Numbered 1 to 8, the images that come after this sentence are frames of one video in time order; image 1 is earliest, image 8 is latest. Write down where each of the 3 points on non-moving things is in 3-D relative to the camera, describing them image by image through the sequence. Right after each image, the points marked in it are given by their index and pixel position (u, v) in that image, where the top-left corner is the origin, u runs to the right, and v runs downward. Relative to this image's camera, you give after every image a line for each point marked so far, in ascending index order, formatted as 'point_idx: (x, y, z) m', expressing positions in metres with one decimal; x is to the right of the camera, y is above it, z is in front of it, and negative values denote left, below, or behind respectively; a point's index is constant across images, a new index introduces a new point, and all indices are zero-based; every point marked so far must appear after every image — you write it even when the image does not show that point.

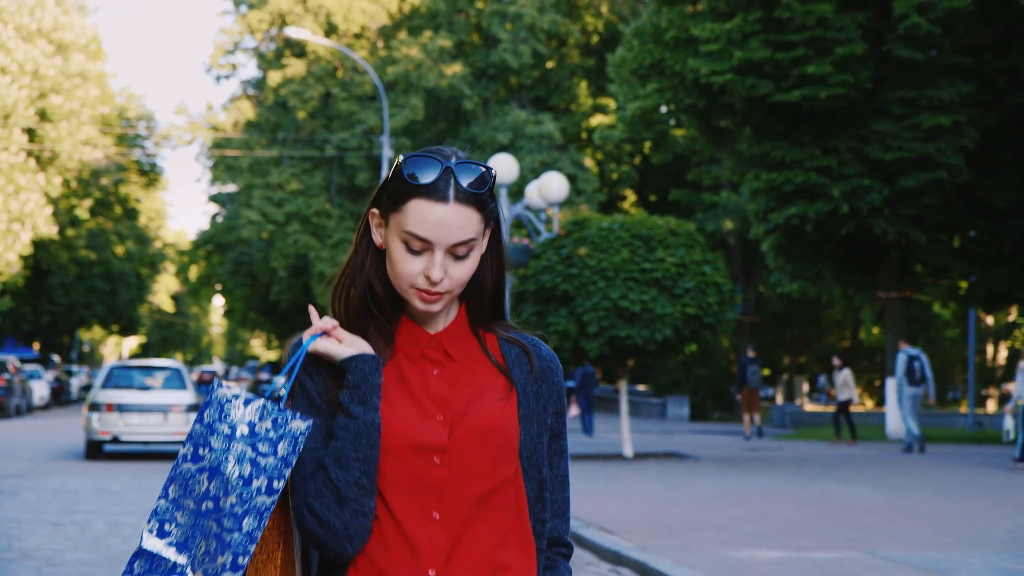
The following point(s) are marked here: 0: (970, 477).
0: (+5.2, -2.1, +15.3) m
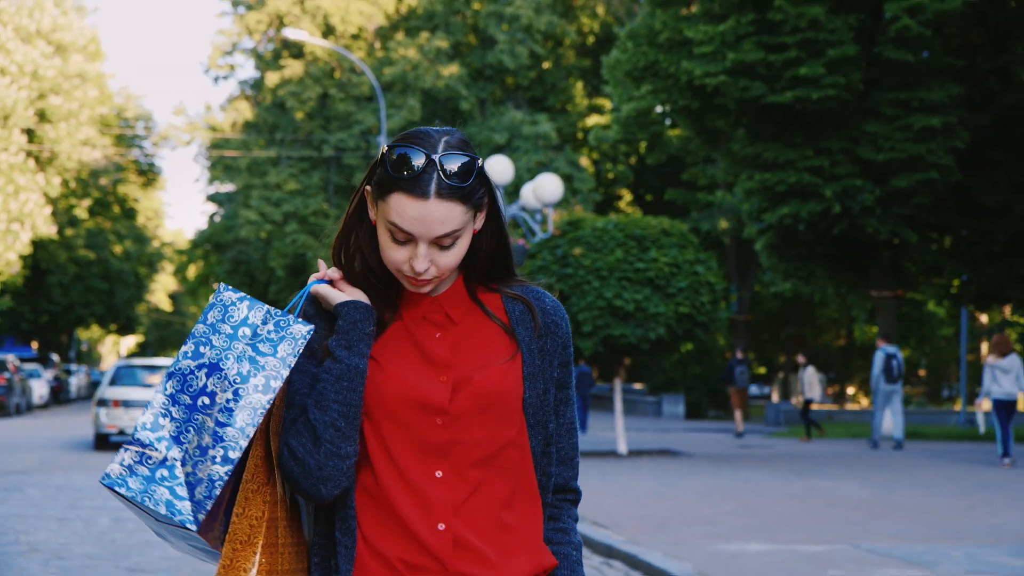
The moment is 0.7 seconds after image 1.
0: (+5.1, -2.1, +15.6) m
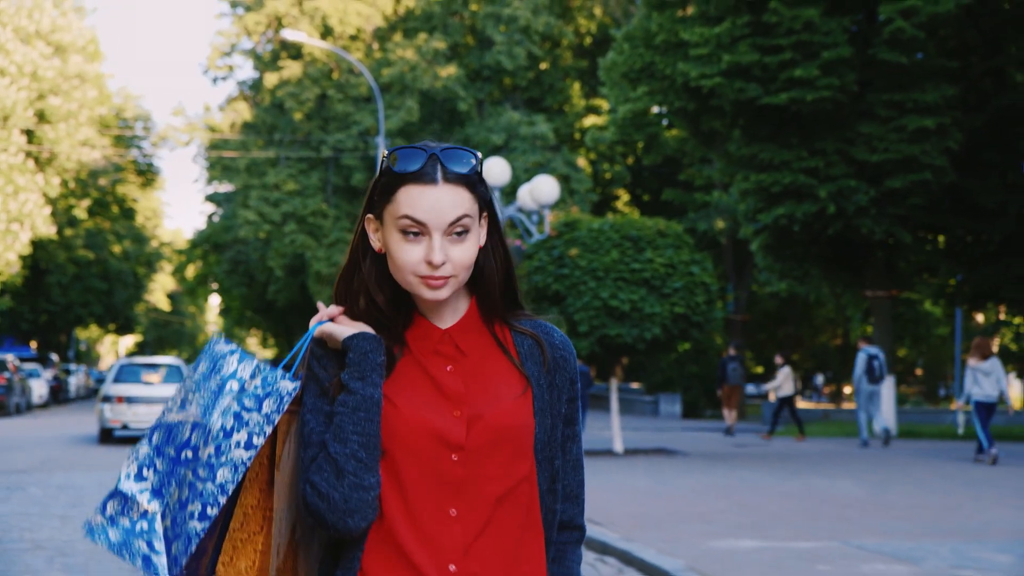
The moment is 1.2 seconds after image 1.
0: (+5.1, -2.1, +15.7) m
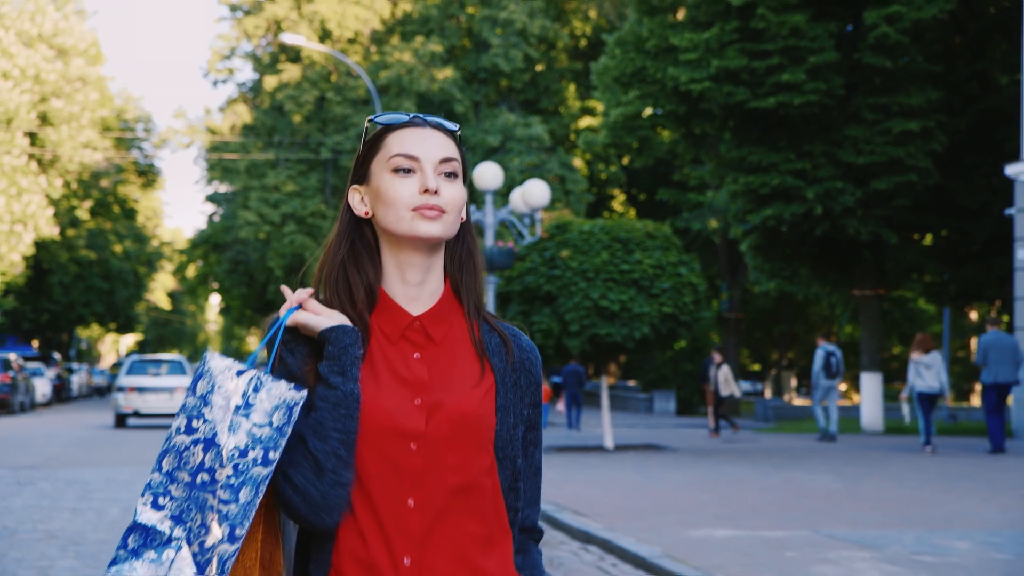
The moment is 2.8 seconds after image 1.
0: (+5.0, -2.1, +16.3) m
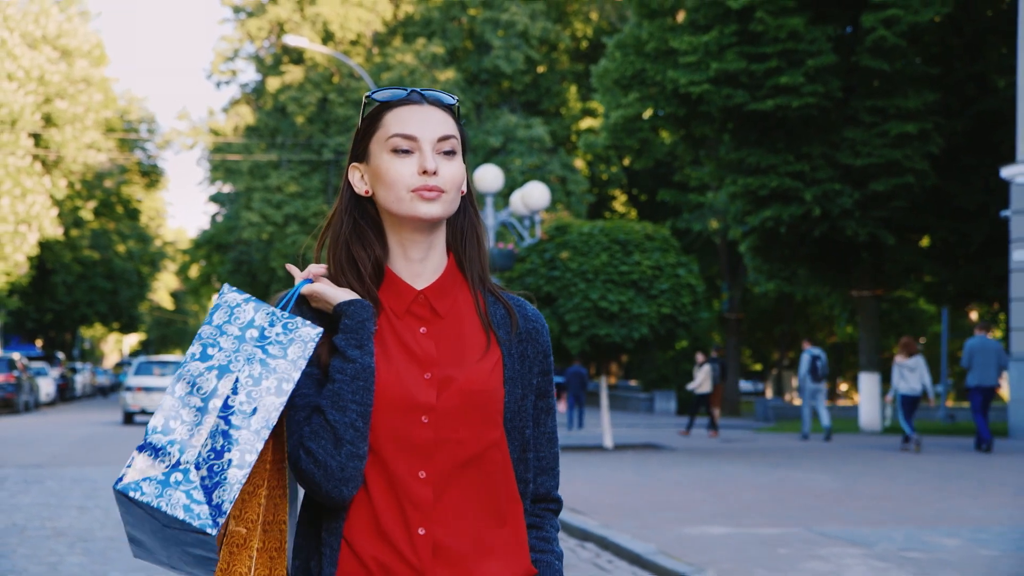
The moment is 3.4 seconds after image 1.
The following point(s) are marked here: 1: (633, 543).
0: (+5.0, -2.1, +16.5) m
1: (+0.9, -1.9, +10.1) m
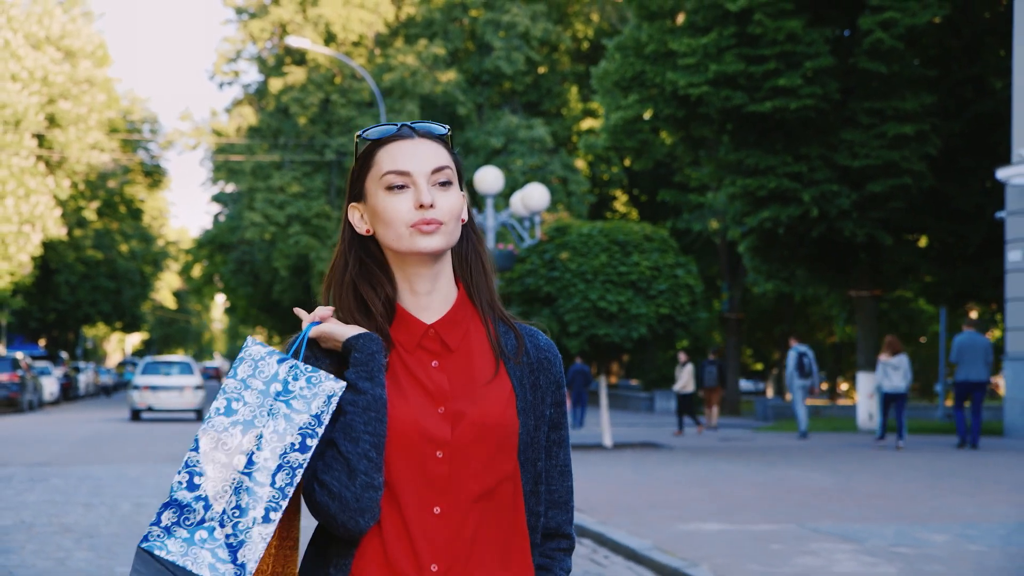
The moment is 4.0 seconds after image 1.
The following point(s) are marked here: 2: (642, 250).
0: (+5.0, -2.1, +16.7) m
1: (+0.9, -1.9, +10.3) m
2: (+1.8, +0.5, +19.5) m
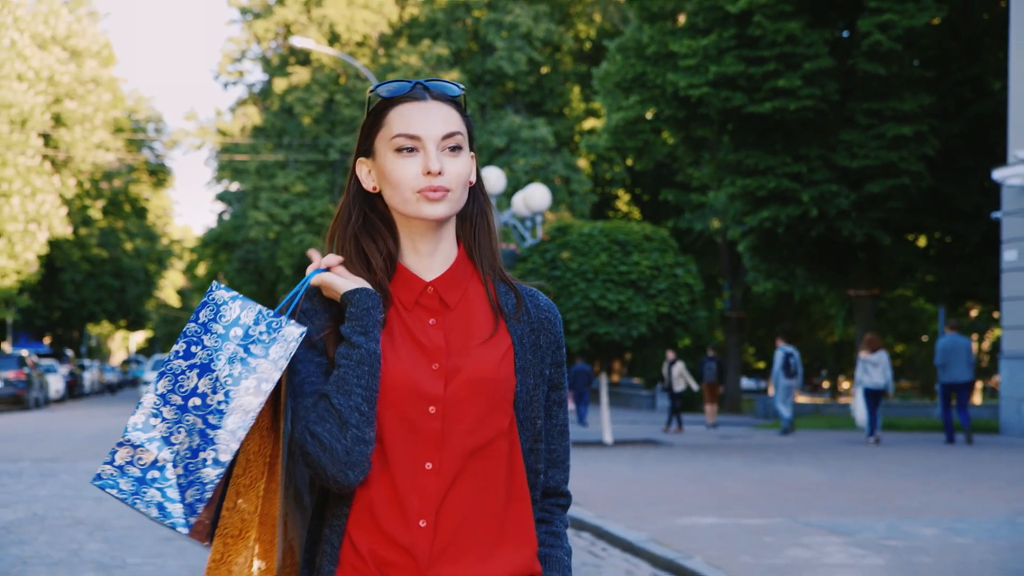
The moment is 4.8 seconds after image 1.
0: (+5.0, -2.1, +17.0) m
1: (+0.9, -1.9, +10.5) m
2: (+1.9, +0.6, +19.8) m
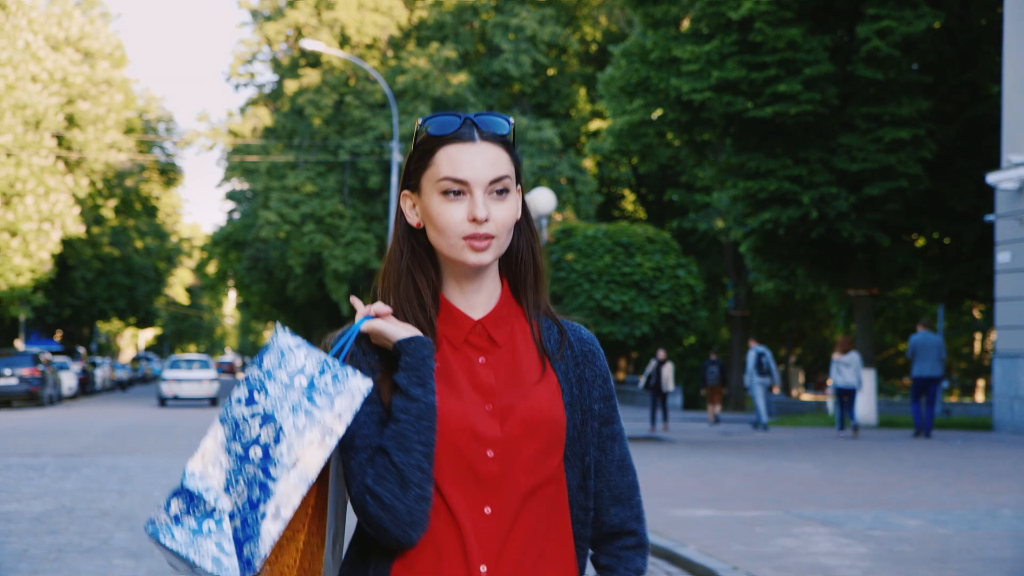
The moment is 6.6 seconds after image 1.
0: (+5.1, -2.2, +17.6) m
1: (+0.9, -1.9, +11.1) m
2: (+2.0, +0.5, +20.4) m
